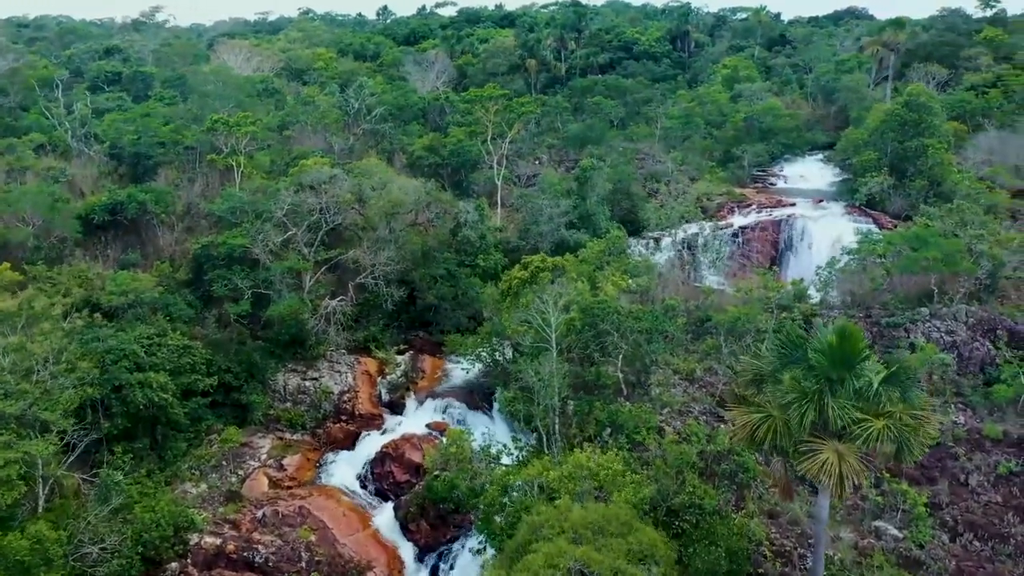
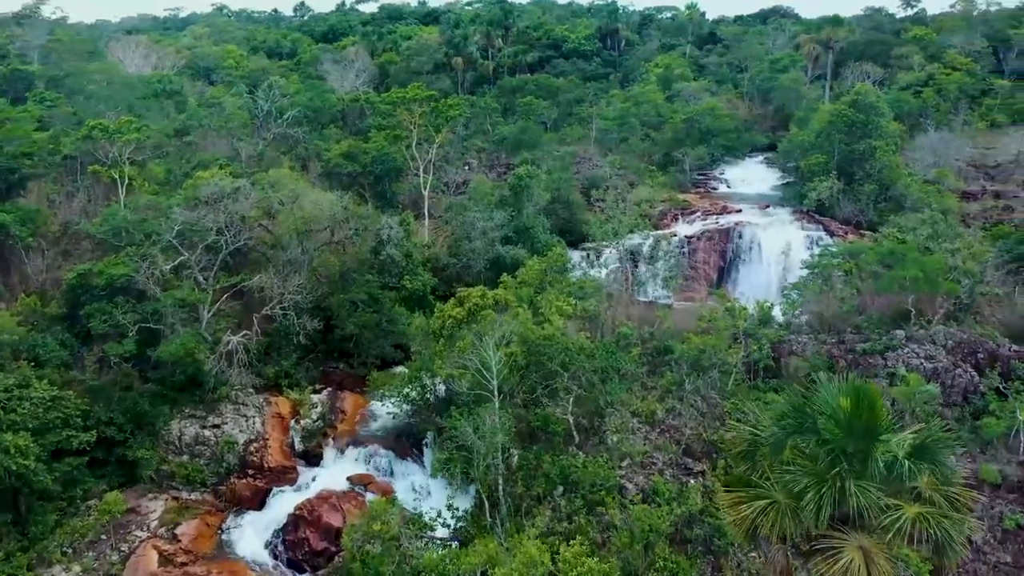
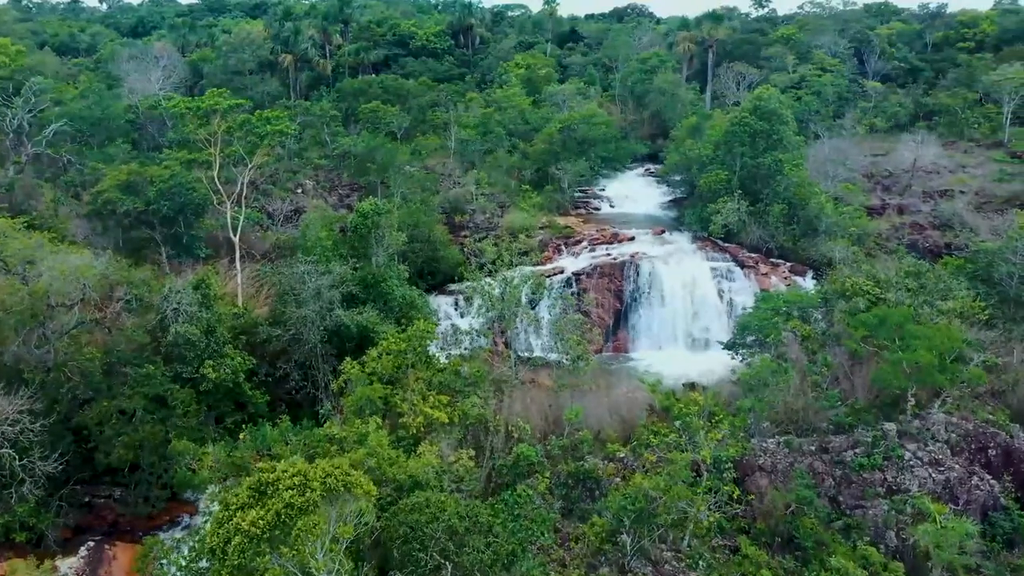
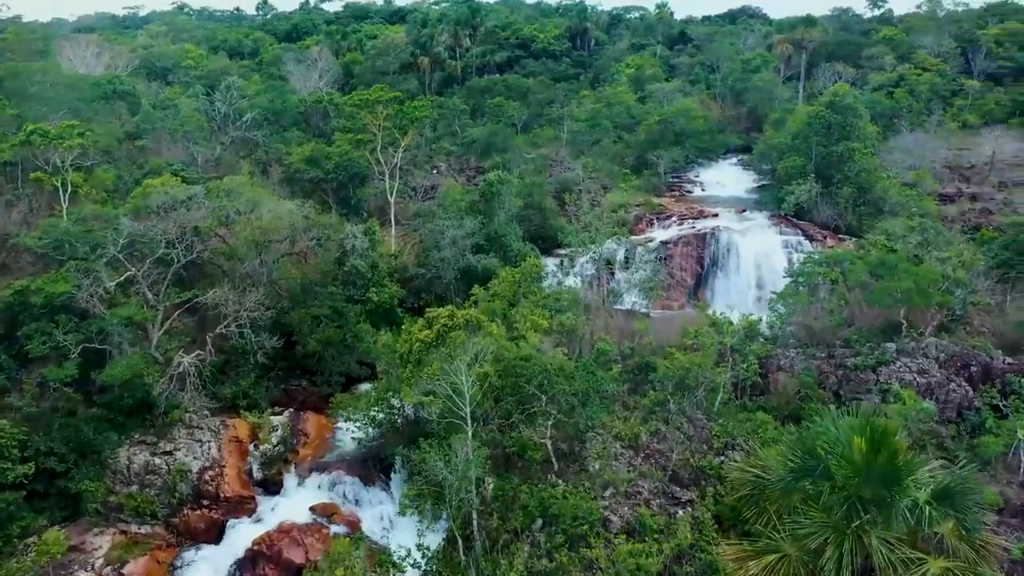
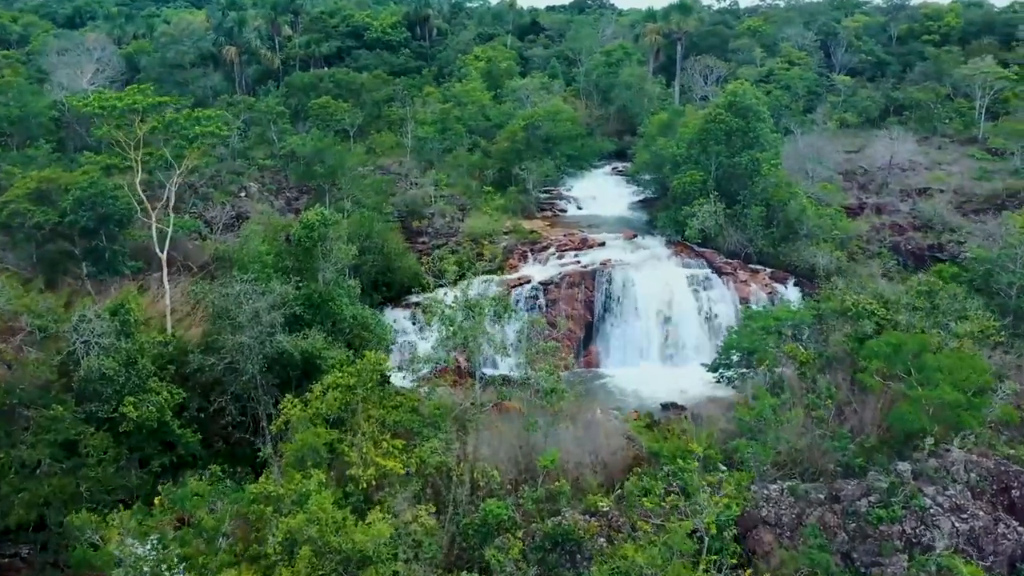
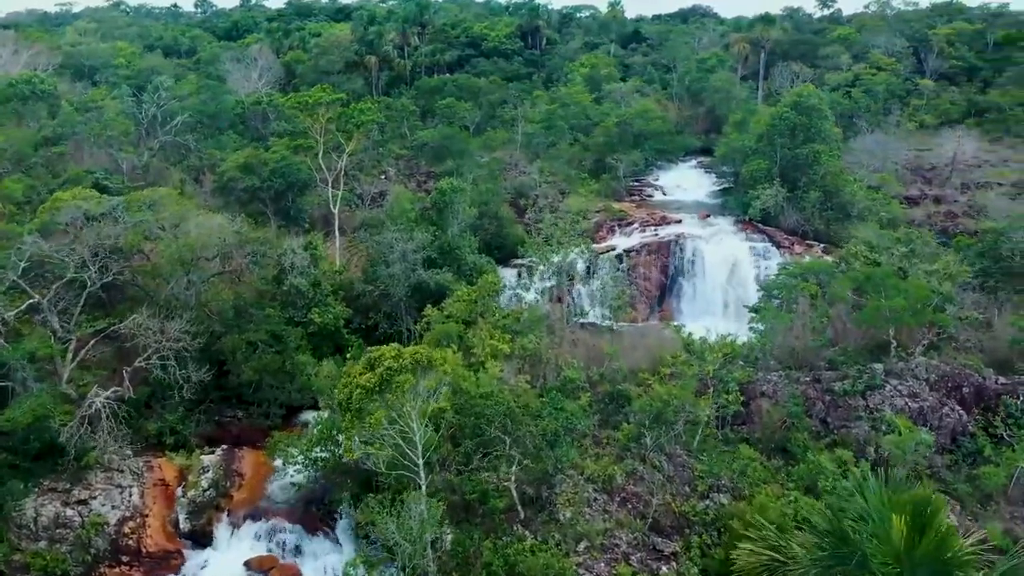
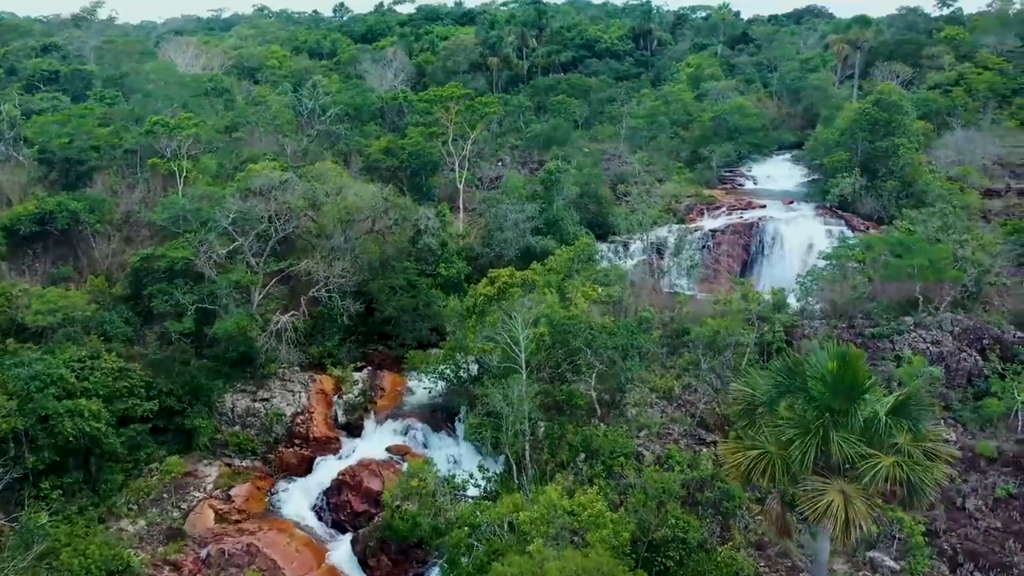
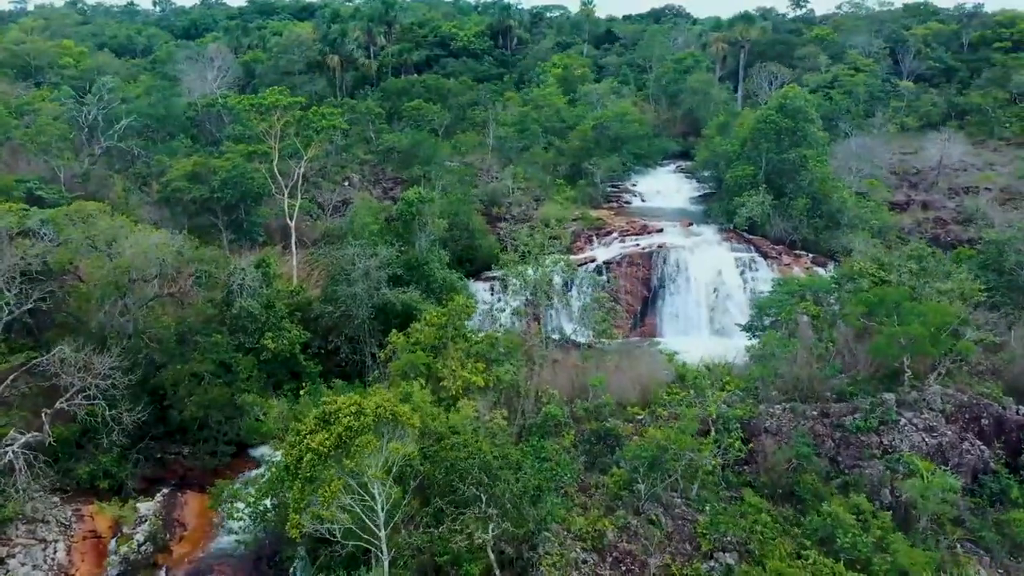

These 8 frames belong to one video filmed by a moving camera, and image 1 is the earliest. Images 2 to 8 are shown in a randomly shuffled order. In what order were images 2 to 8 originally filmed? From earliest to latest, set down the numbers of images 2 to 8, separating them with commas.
7, 2, 4, 6, 8, 3, 5
